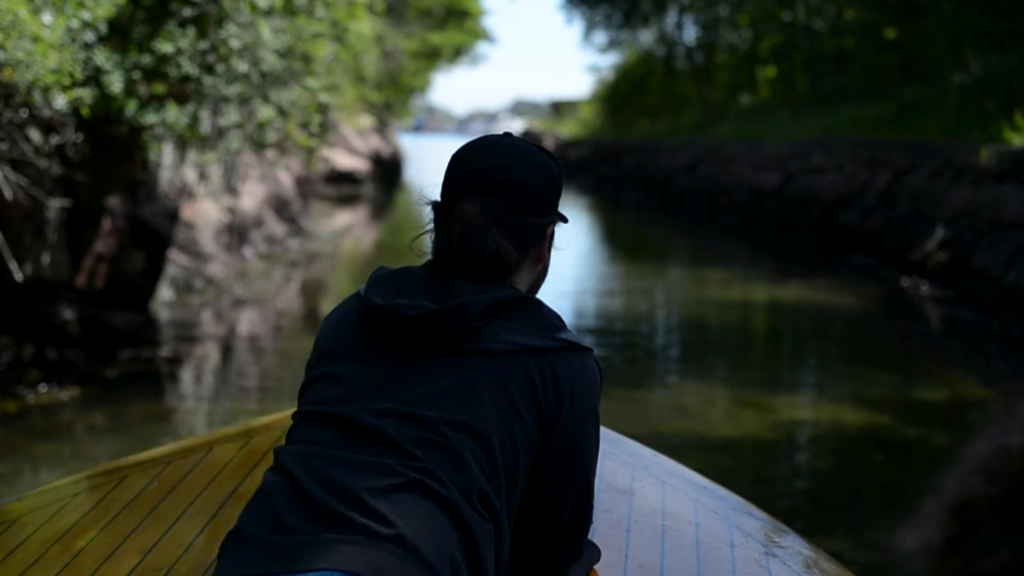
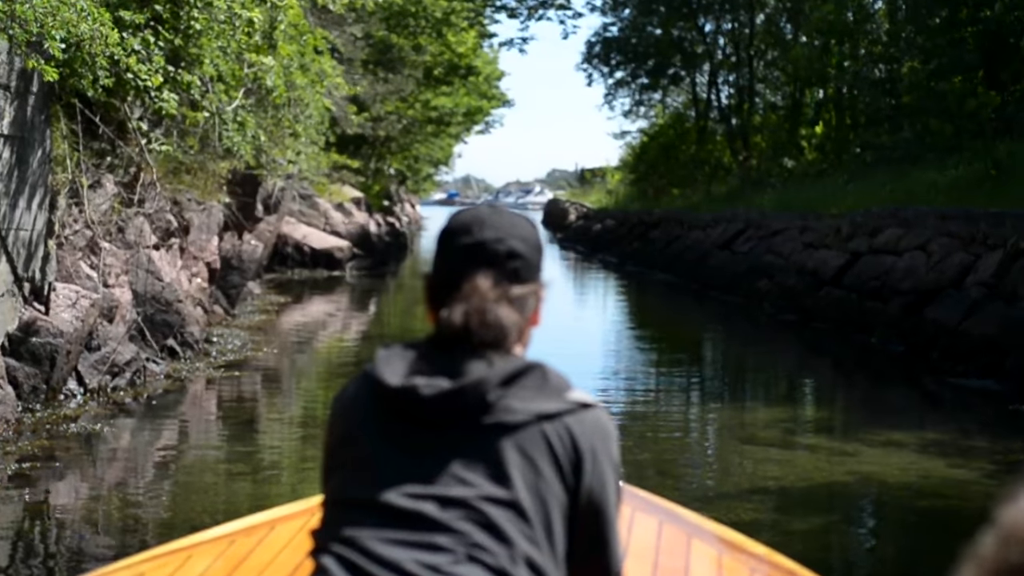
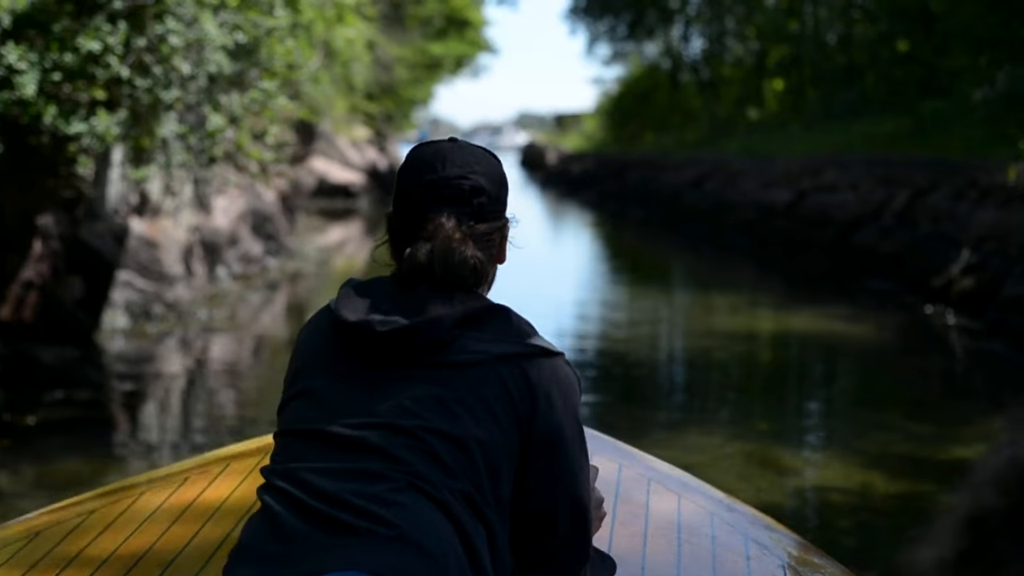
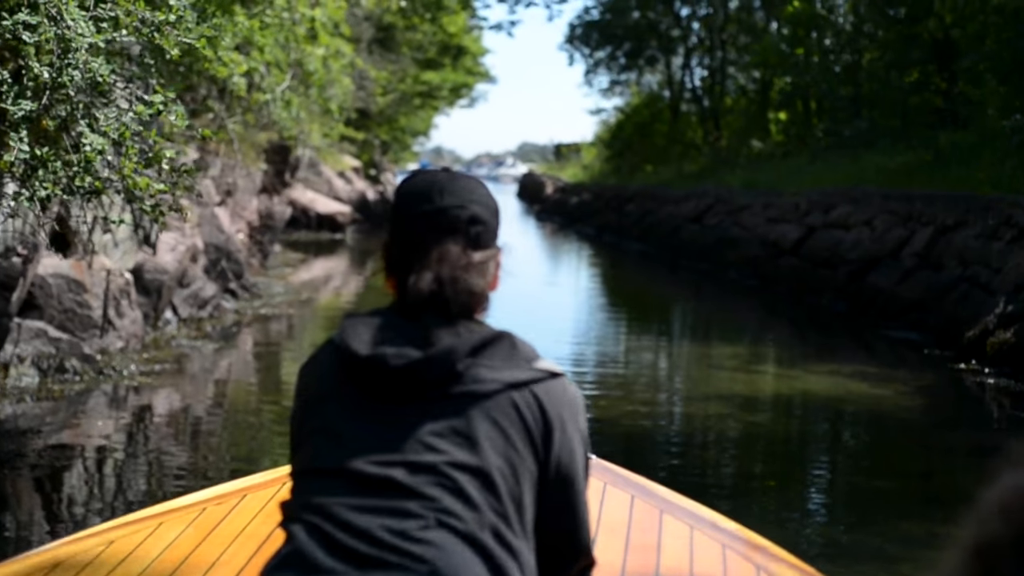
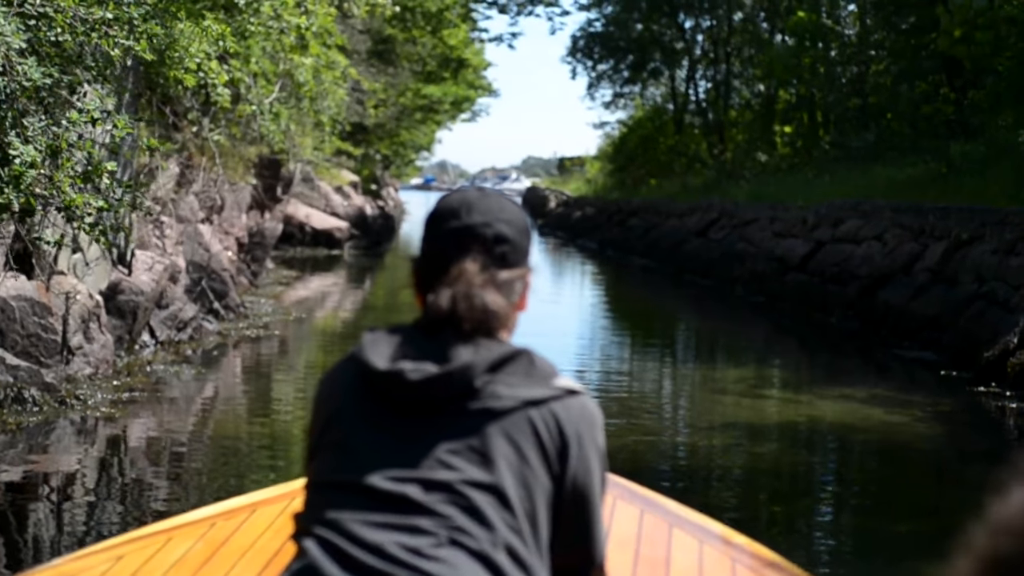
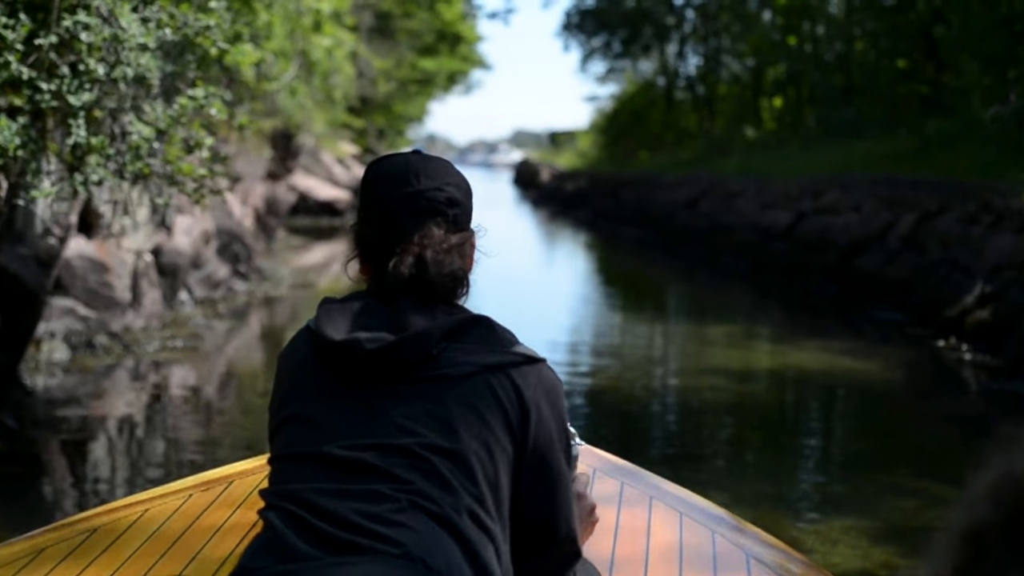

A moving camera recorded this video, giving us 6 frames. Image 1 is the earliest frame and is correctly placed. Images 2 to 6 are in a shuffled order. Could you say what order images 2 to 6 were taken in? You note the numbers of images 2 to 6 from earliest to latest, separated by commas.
3, 6, 4, 5, 2
